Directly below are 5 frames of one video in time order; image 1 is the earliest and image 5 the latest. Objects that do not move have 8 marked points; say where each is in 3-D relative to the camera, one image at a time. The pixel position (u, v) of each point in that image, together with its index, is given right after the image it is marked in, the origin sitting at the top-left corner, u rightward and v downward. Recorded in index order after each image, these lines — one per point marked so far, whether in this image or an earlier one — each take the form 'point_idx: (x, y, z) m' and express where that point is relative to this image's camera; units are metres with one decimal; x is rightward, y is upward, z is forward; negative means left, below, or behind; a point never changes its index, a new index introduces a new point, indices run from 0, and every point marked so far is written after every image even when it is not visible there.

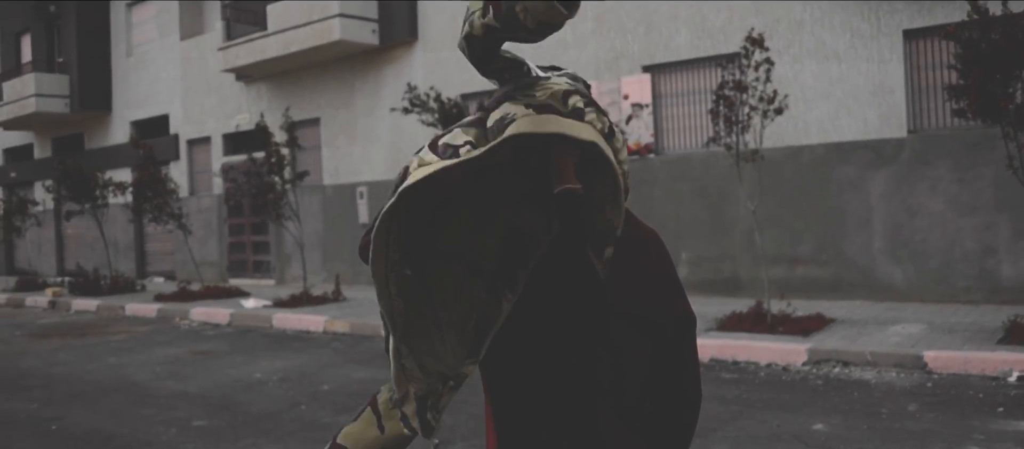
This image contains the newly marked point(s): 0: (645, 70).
0: (+1.7, +2.0, +12.0) m
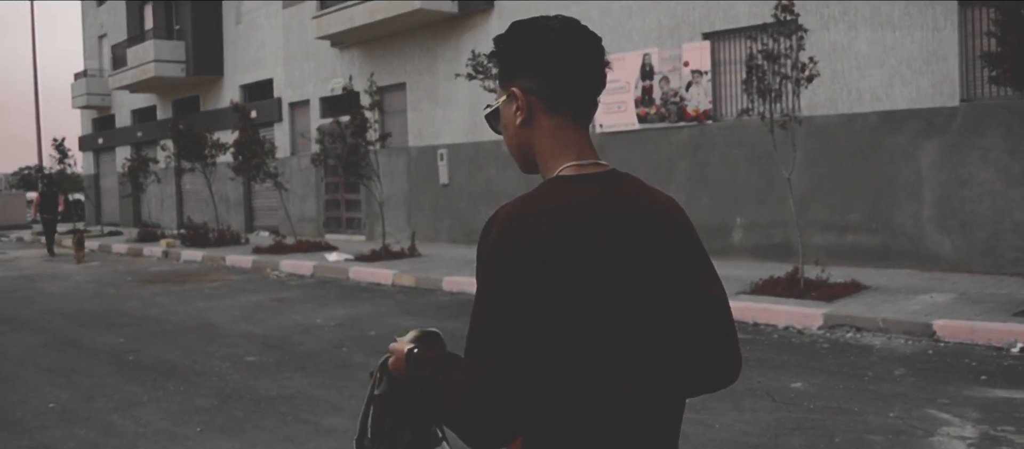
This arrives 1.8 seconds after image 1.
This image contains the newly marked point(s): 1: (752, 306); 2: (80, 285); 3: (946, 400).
0: (+2.5, +2.5, +12.2) m
1: (+2.3, -0.8, +8.7) m
2: (-6.5, -0.9, +13.8) m
3: (+2.7, -1.1, +5.8) m
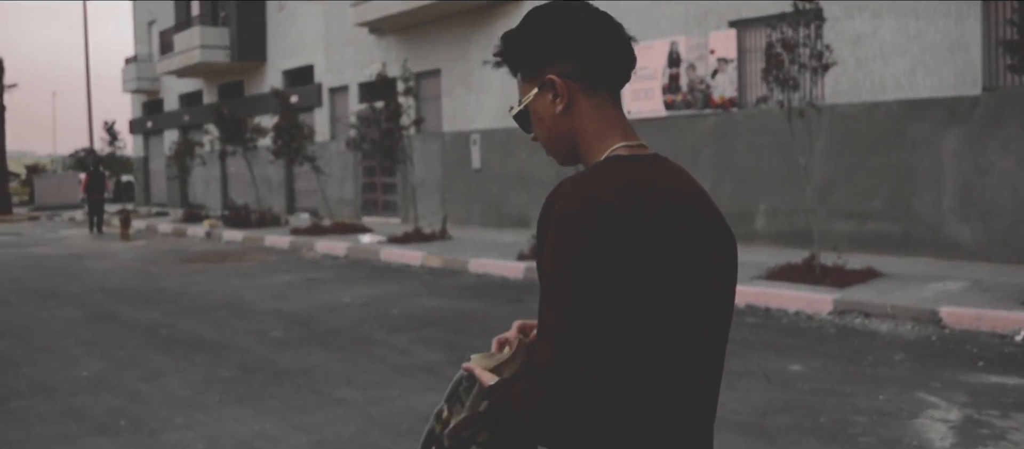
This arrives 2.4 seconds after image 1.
0: (+2.9, +2.6, +12.2) m
1: (+2.4, -0.6, +8.9) m
2: (-6.1, -0.6, +14.4) m
3: (+2.7, -1.0, +5.9) m
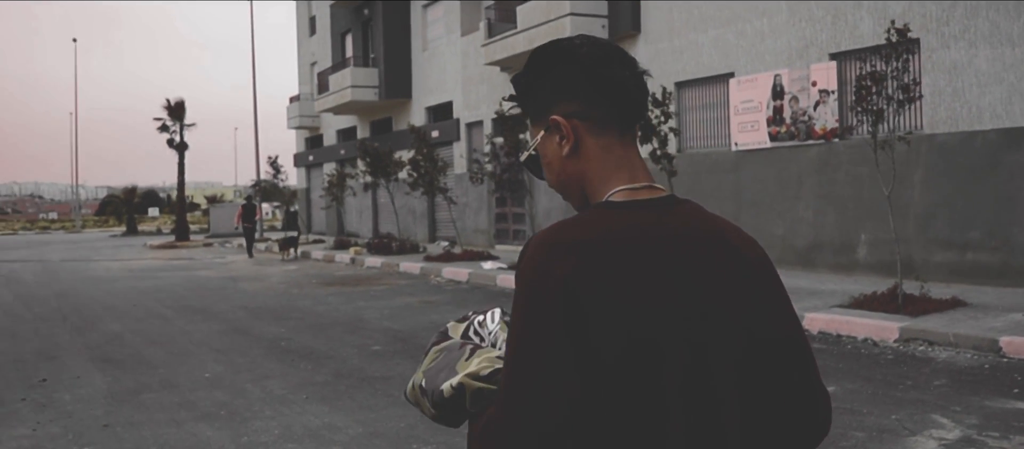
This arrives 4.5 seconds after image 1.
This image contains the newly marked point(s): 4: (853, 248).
0: (+4.3, +2.3, +12.4) m
1: (+3.2, -0.9, +9.1) m
2: (-4.2, -1.1, +16.1) m
3: (+3.0, -1.2, +6.1) m
4: (+4.6, -0.3, +12.4) m
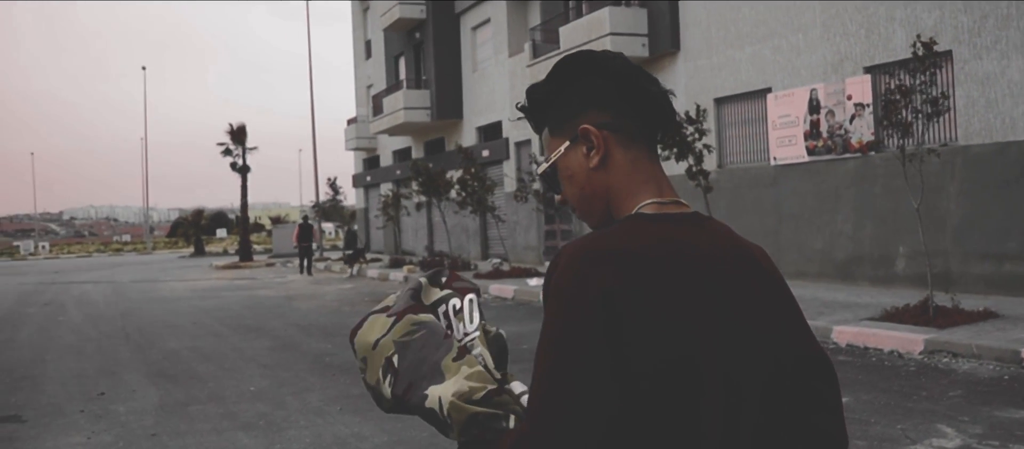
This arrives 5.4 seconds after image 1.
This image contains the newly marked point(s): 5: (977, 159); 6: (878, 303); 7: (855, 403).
0: (+4.8, +2.1, +12.5) m
1: (+3.5, -1.1, +9.2) m
2: (-3.4, -1.4, +16.6) m
3: (+3.1, -1.3, +6.2) m
4: (+5.1, -0.5, +12.4) m
5: (+5.6, +0.8, +11.0) m
6: (+4.5, -1.0, +11.1) m
7: (+2.5, -1.3, +6.8) m
